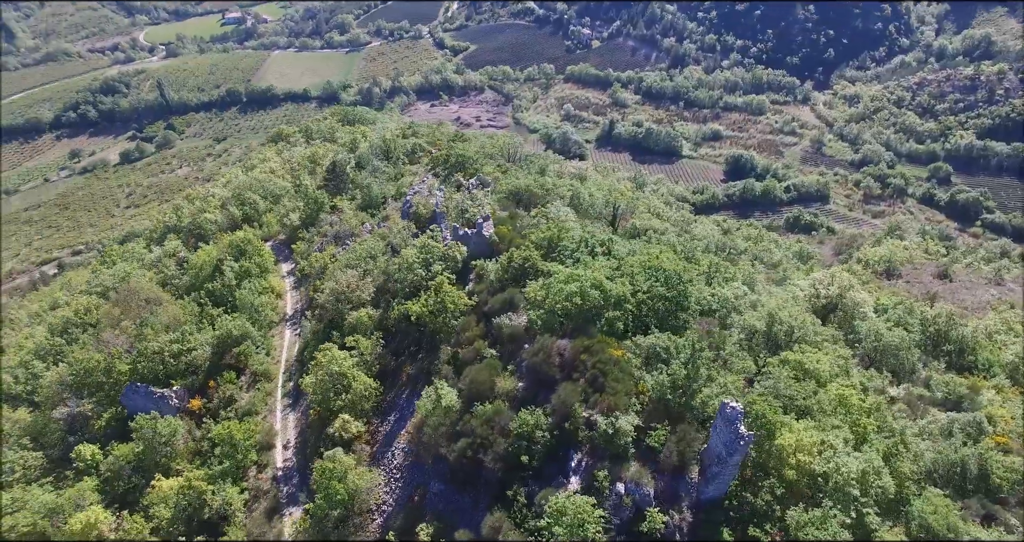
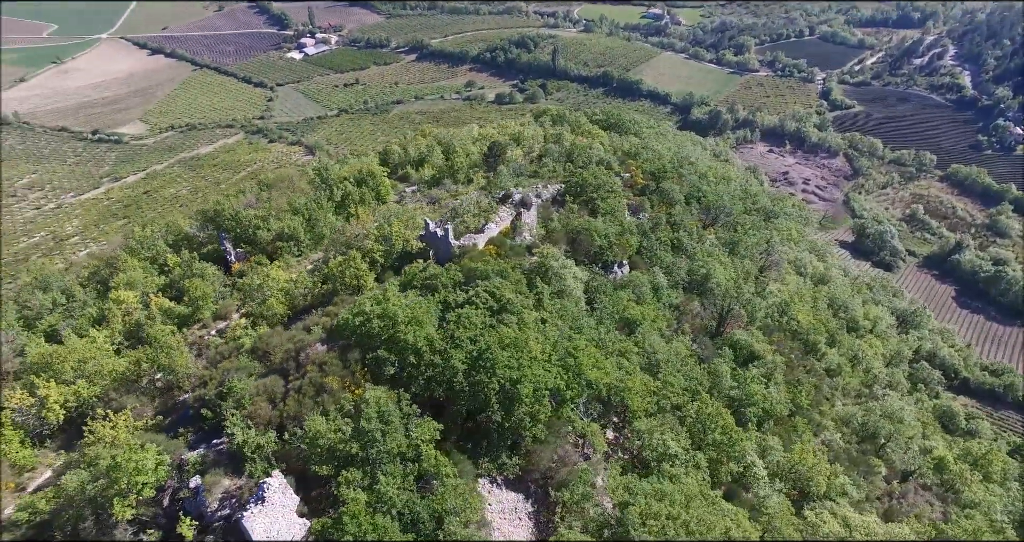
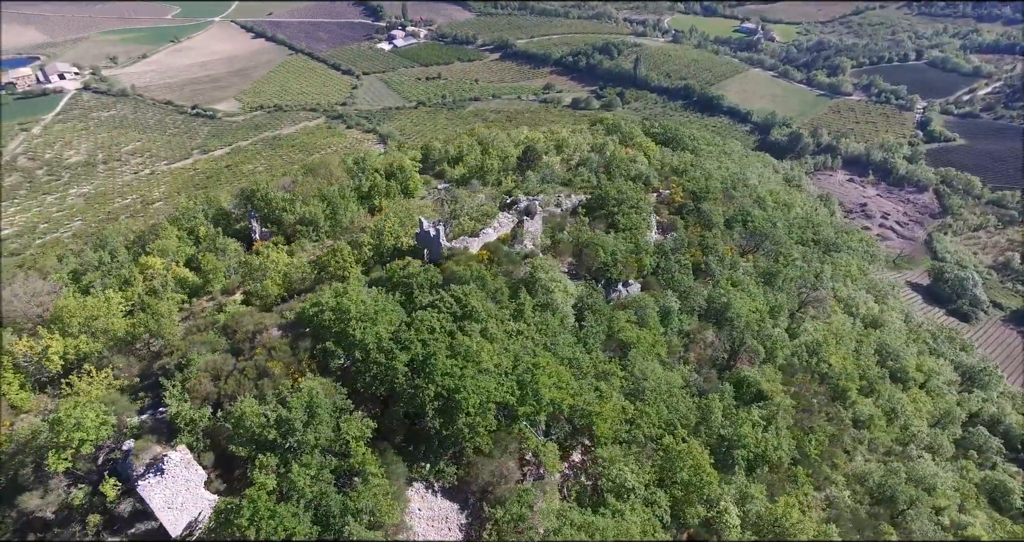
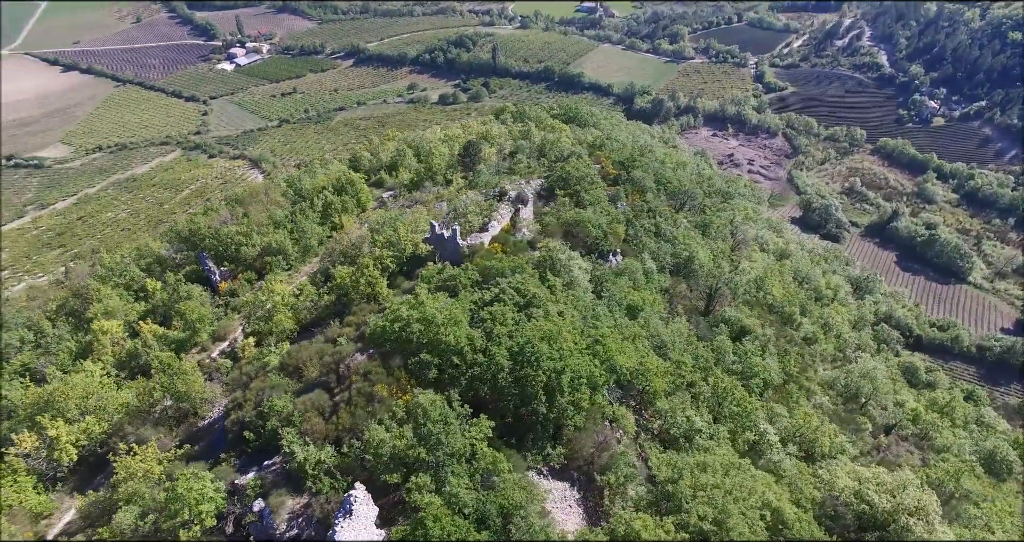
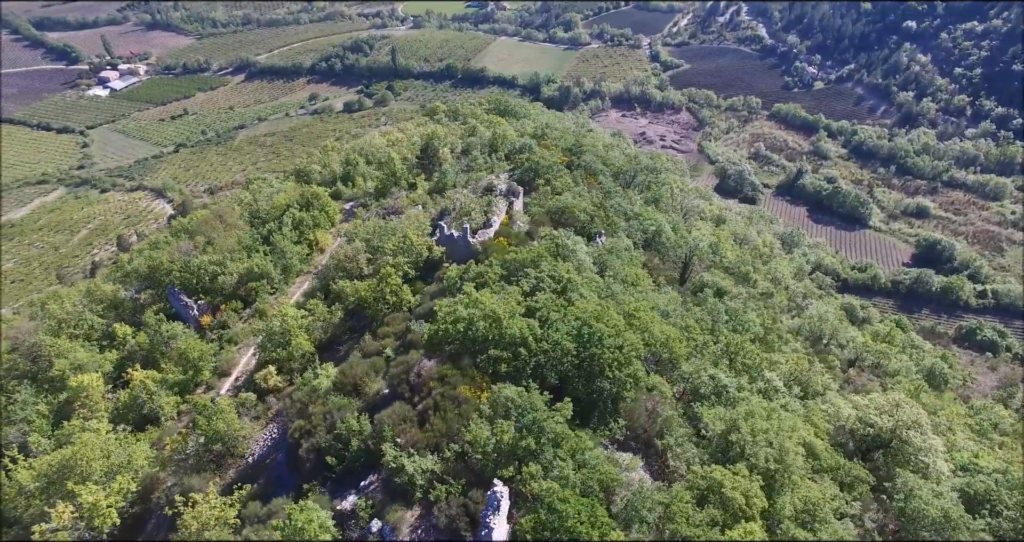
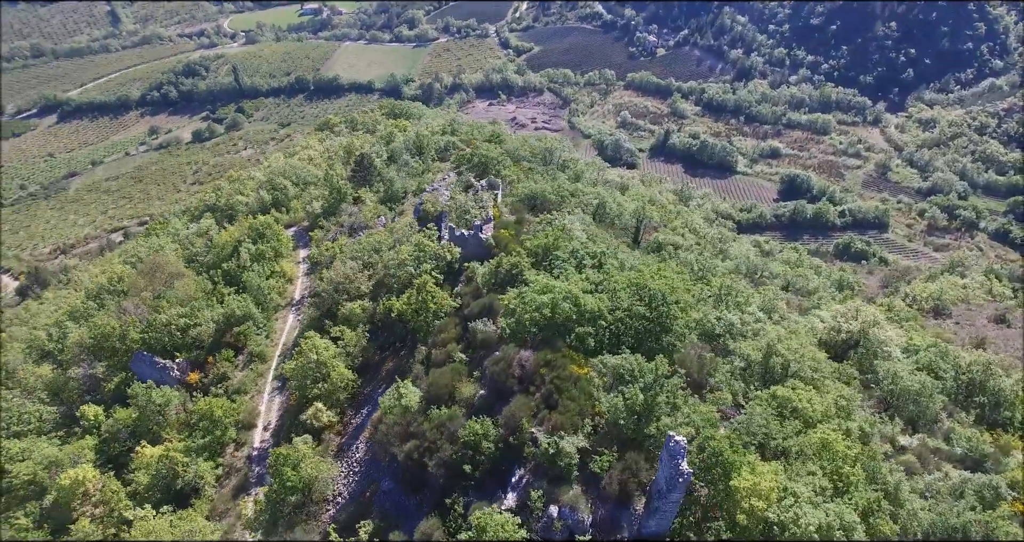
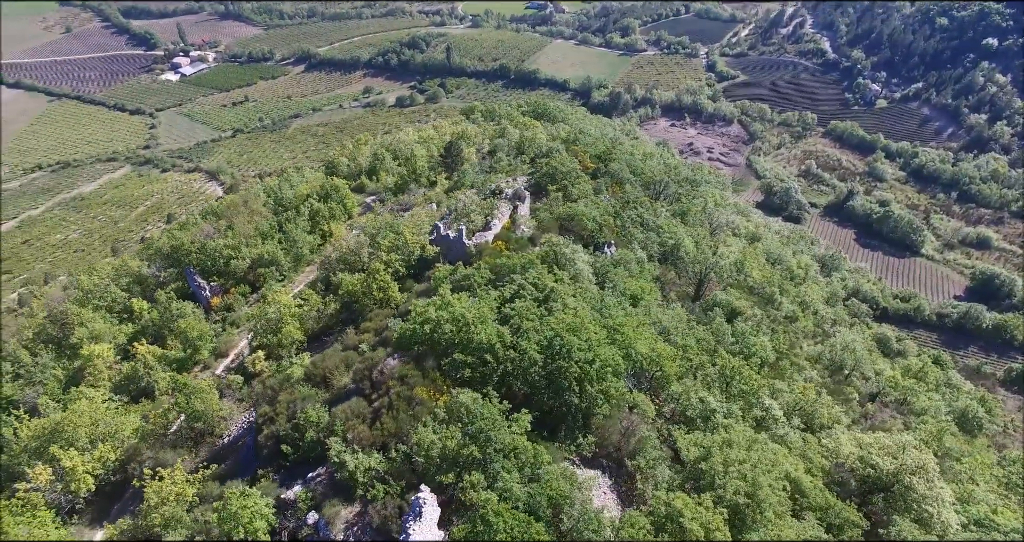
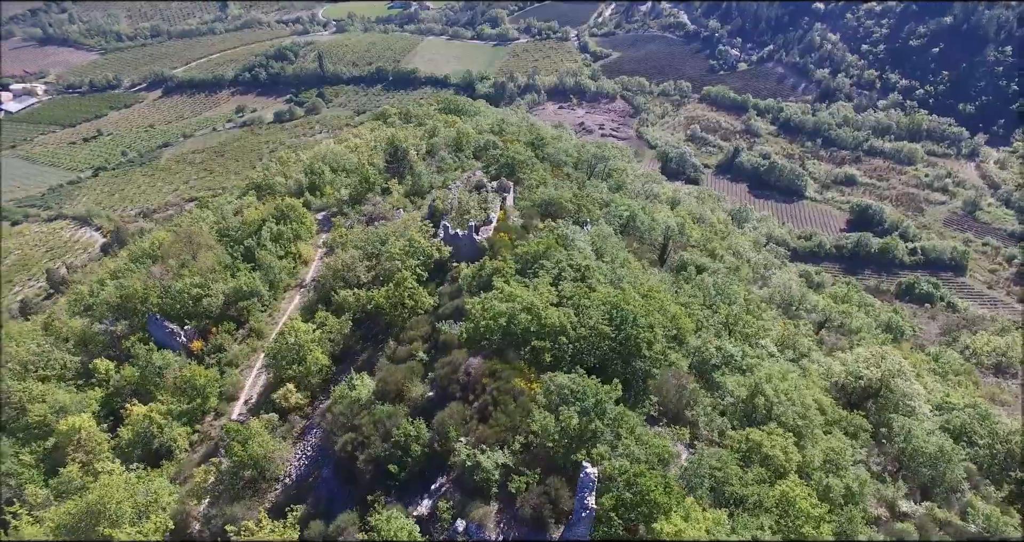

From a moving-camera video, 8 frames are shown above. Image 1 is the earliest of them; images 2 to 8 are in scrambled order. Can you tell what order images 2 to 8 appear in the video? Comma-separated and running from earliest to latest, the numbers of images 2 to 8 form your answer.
6, 8, 5, 7, 4, 2, 3
